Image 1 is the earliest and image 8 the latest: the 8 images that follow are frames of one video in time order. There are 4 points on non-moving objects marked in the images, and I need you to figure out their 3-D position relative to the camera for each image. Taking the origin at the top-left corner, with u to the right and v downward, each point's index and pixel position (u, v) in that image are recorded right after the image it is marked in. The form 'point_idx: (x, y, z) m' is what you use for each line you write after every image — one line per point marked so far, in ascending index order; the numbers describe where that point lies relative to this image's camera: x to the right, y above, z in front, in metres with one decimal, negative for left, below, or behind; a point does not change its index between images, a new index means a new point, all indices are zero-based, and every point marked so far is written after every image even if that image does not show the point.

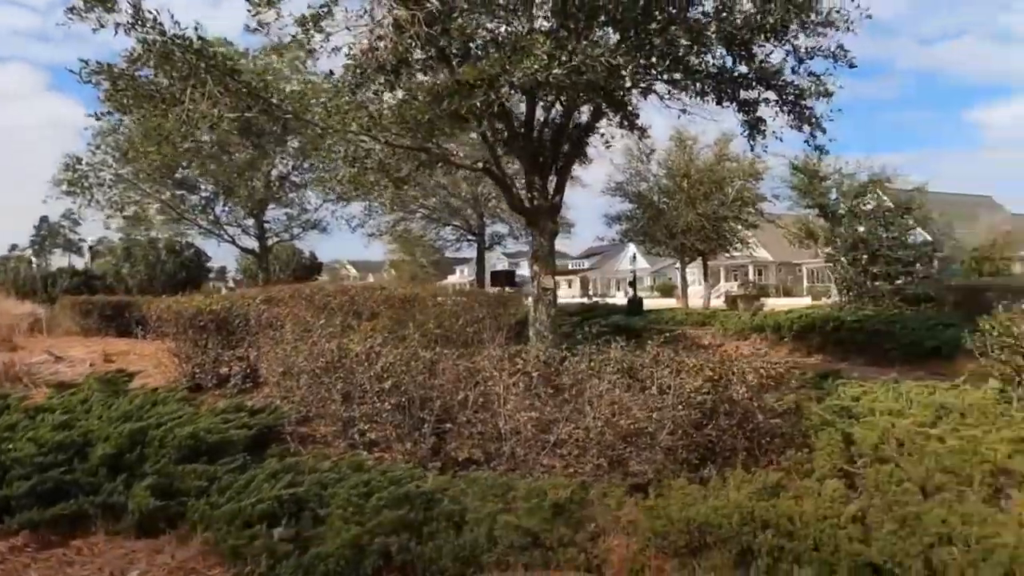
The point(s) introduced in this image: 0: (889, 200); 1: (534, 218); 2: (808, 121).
0: (+9.4, +2.3, +16.8) m
1: (+0.3, +0.9, +8.8) m
2: (+3.9, +2.2, +8.7) m
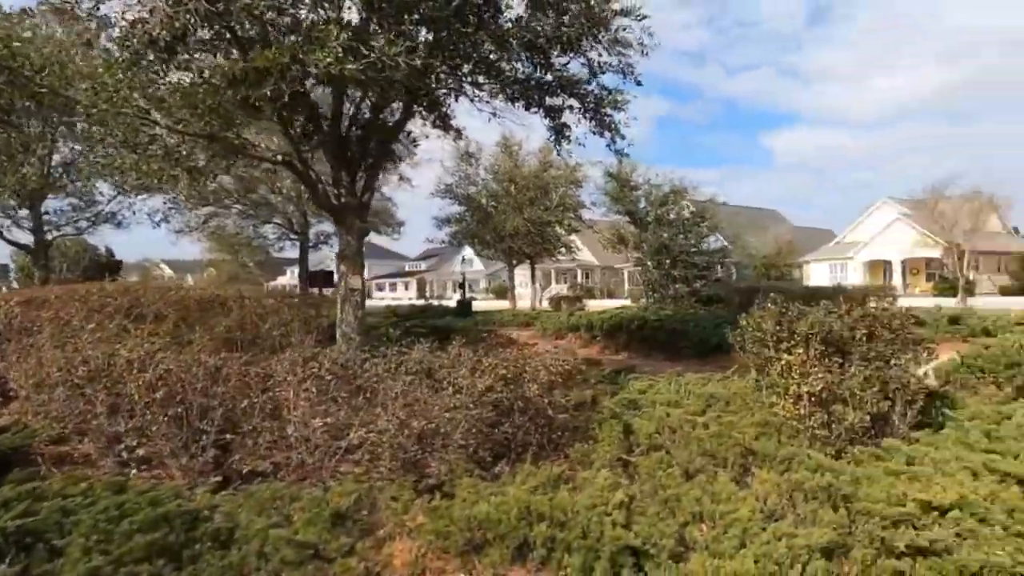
0: (+4.8, +2.2, +18.4) m
1: (-2.2, +0.9, +8.5) m
2: (+1.4, +2.2, +9.3) m
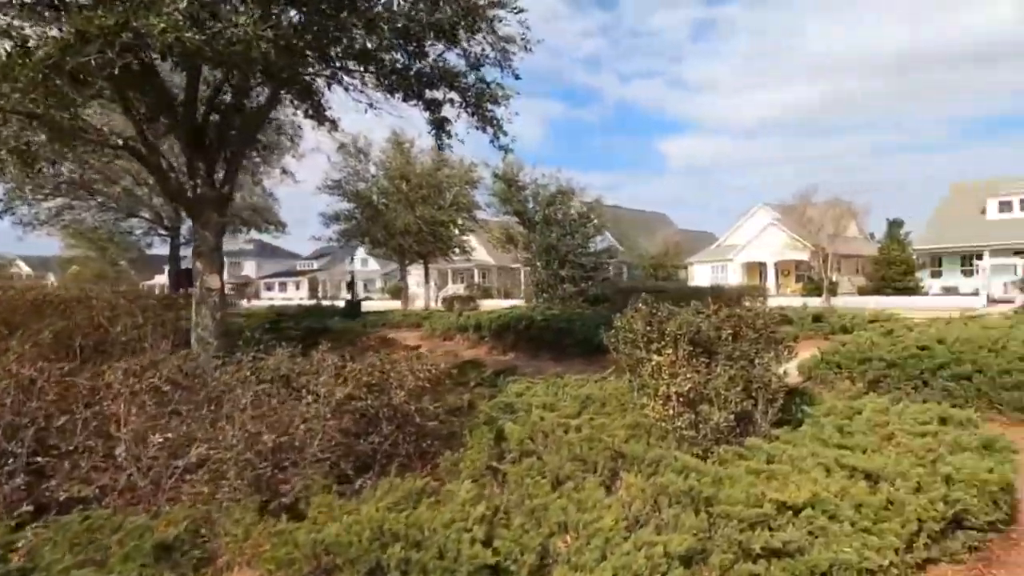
0: (+1.7, +2.2, +18.6) m
1: (-3.7, +0.9, +7.8) m
2: (-0.3, +2.2, +9.1) m
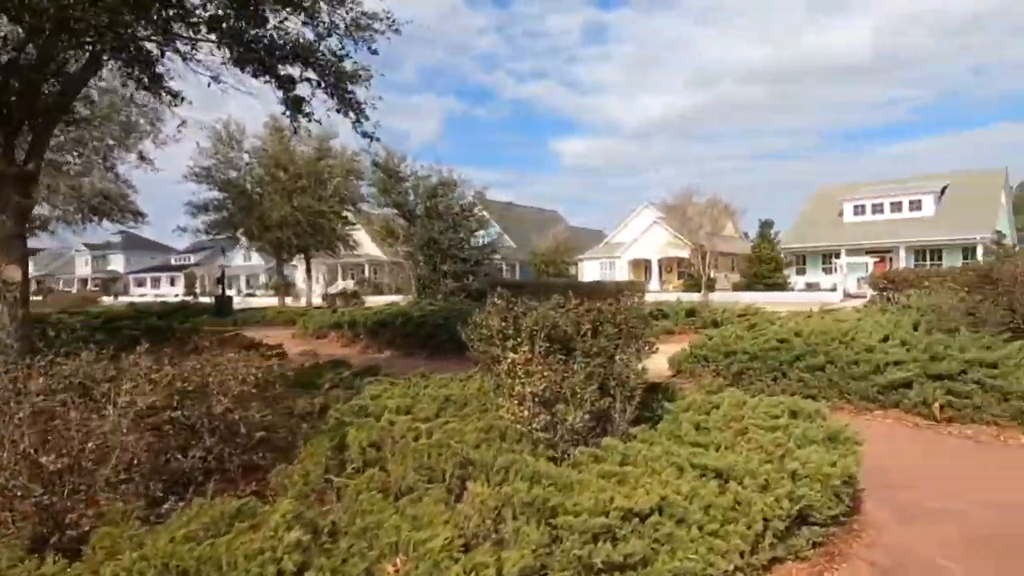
0: (-1.6, +2.4, +18.1) m
1: (-5.2, +1.0, +6.6) m
2: (-2.0, +2.3, +8.4) m
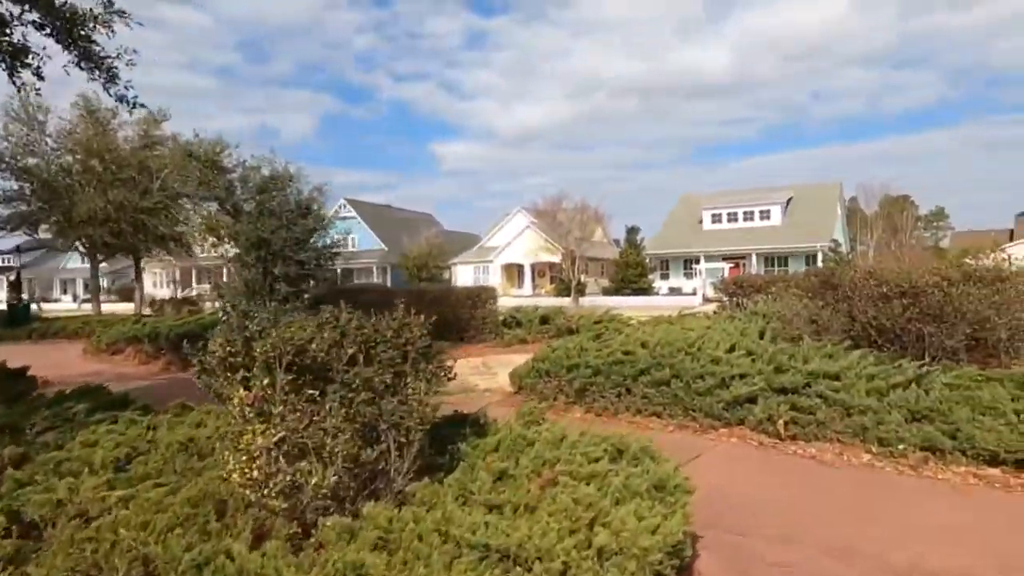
0: (-5.4, +2.2, +16.2) m
1: (-6.9, +0.9, +4.2) m
2: (-4.1, +2.2, +6.5) m
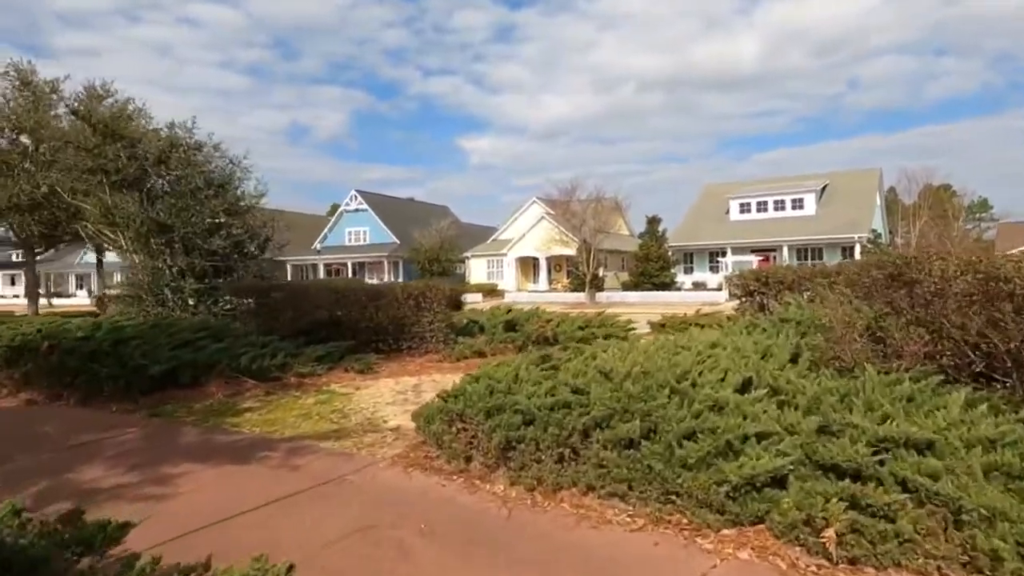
0: (-6.1, +2.3, +13.2) m
1: (-8.1, +0.9, +1.3) m
2: (-5.2, +2.2, +3.5) m
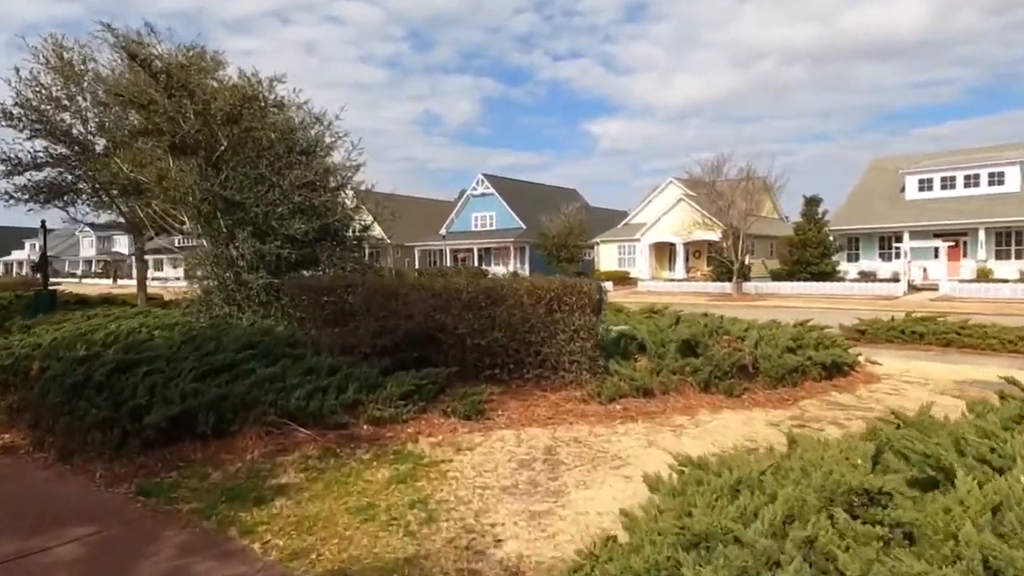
0: (-3.5, +2.4, +10.5) m
1: (-7.7, +0.8, -0.8) m
2: (-4.5, +2.1, +0.8) m
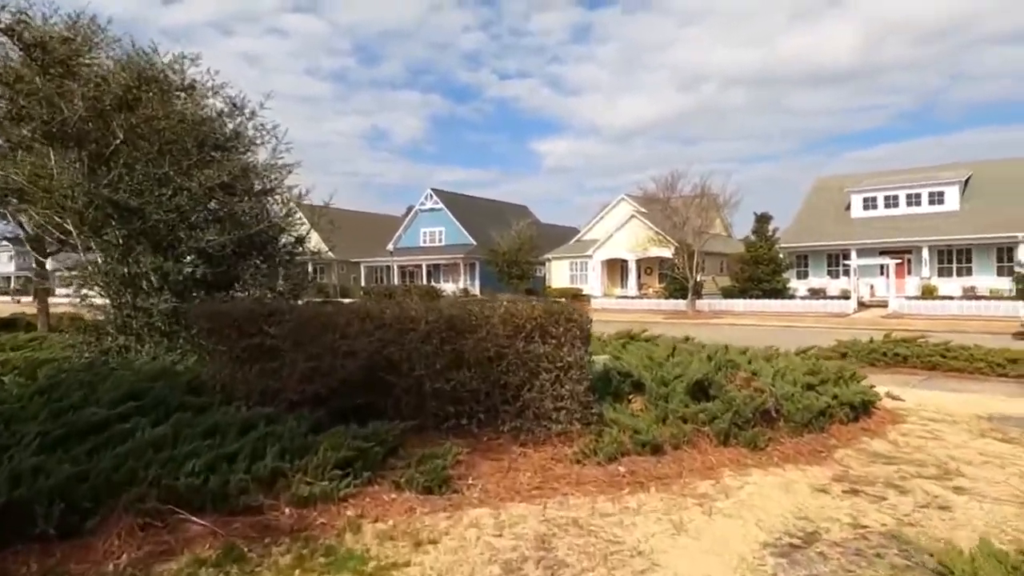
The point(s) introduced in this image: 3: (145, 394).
0: (-4.0, +2.0, +8.7) m
1: (-7.3, +0.7, -2.9) m
2: (-4.2, +2.0, -1.0) m
3: (-3.1, -0.9, +5.6) m
